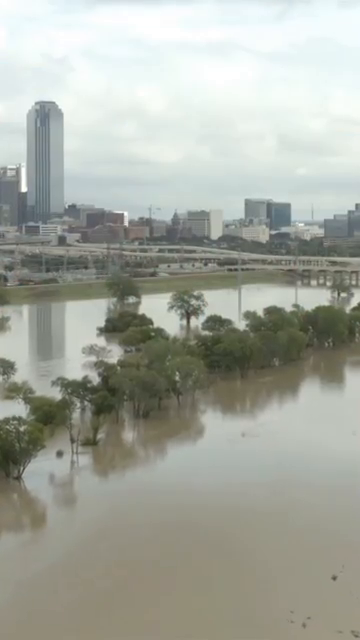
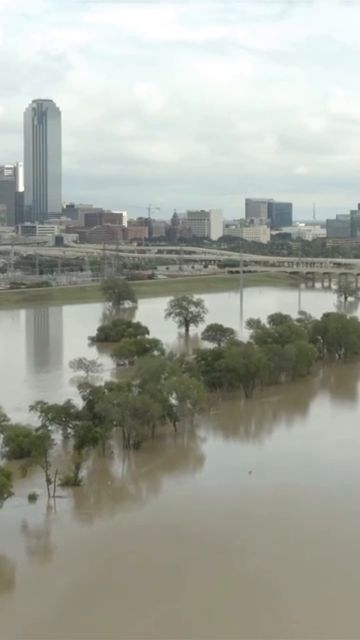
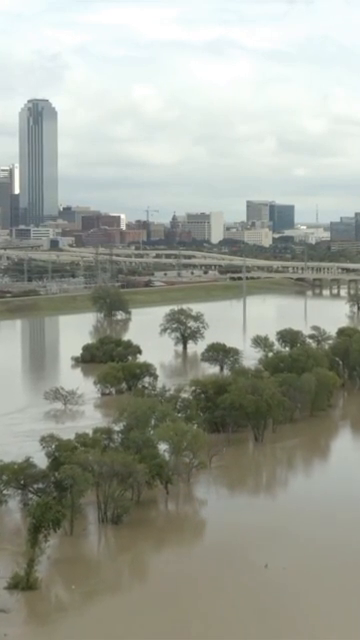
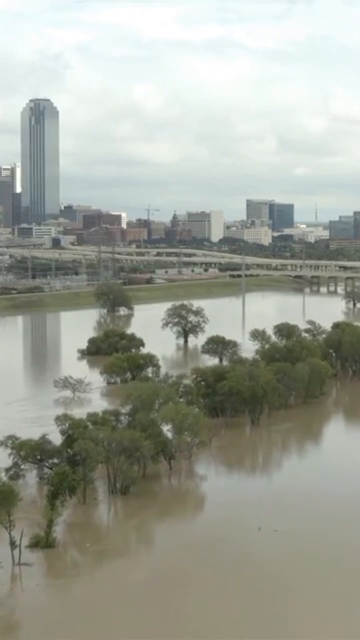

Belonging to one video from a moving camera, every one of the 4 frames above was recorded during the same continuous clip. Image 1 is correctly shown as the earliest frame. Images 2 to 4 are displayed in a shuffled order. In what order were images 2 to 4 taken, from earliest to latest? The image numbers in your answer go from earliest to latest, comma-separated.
2, 4, 3
